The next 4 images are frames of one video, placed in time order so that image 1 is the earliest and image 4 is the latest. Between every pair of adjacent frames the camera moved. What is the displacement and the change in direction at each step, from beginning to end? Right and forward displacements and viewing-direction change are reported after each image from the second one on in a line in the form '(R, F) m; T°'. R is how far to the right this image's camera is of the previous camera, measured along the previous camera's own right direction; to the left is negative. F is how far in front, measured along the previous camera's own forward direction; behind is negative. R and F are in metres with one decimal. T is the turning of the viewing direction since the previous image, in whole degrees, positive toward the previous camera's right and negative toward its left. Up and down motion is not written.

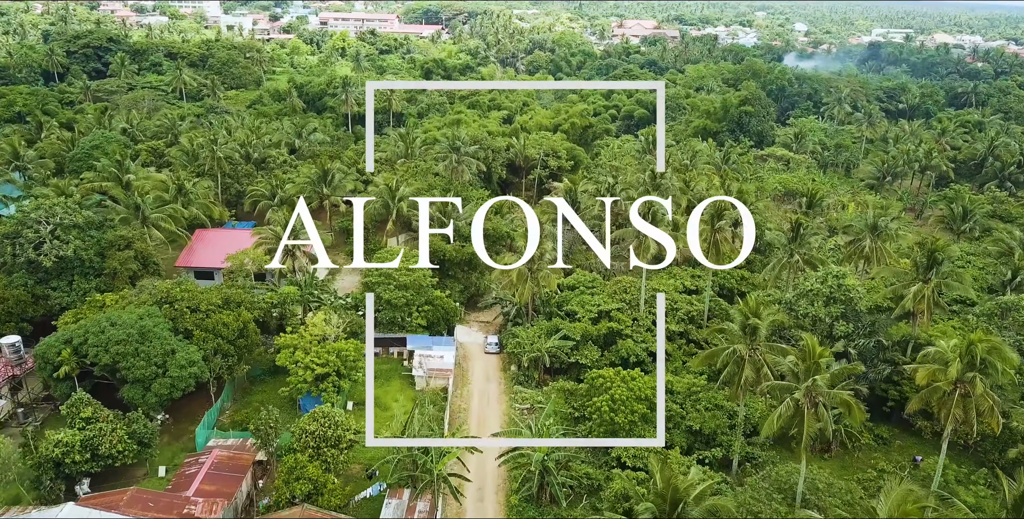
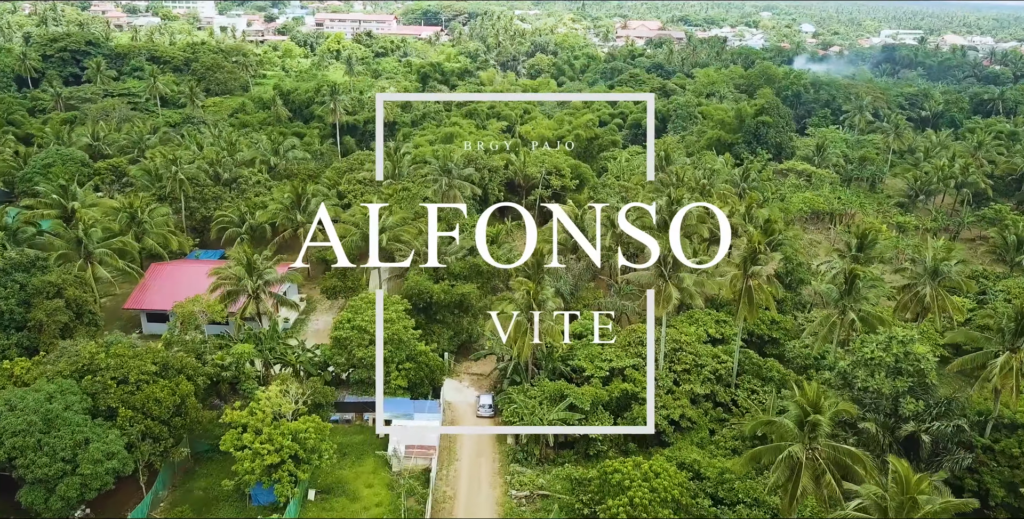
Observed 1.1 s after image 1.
(+0.1, +4.0) m; 0°
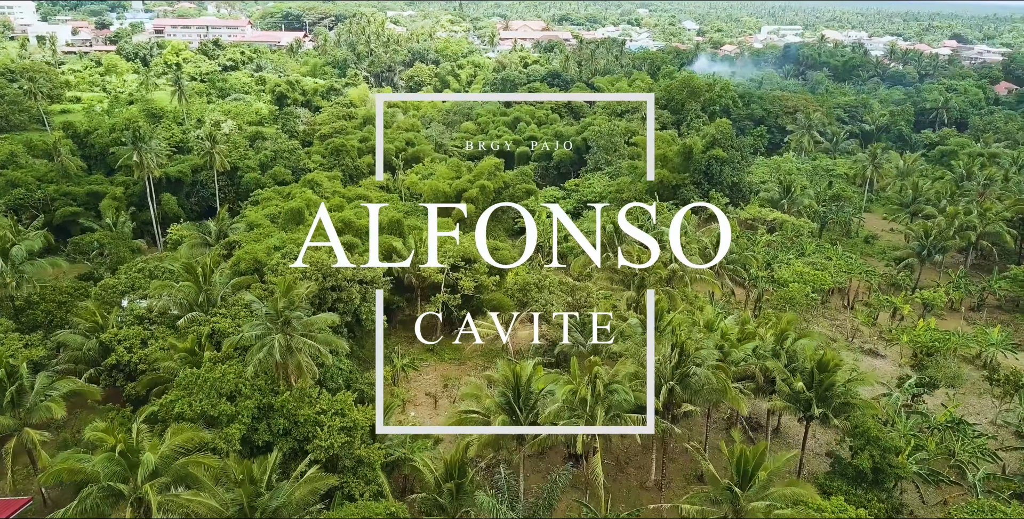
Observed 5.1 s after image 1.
(0.0, +13.2) m; +8°
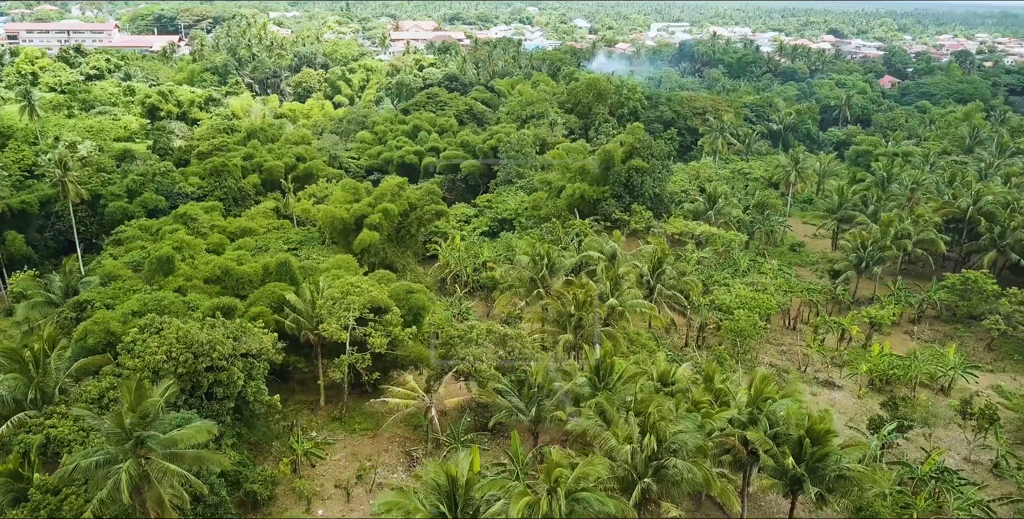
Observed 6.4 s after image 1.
(-0.4, +3.8) m; +7°
